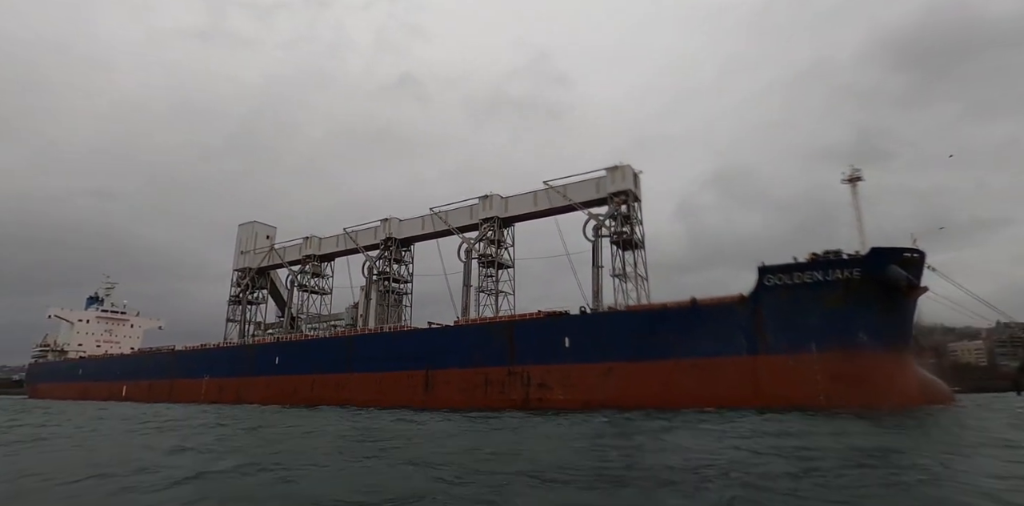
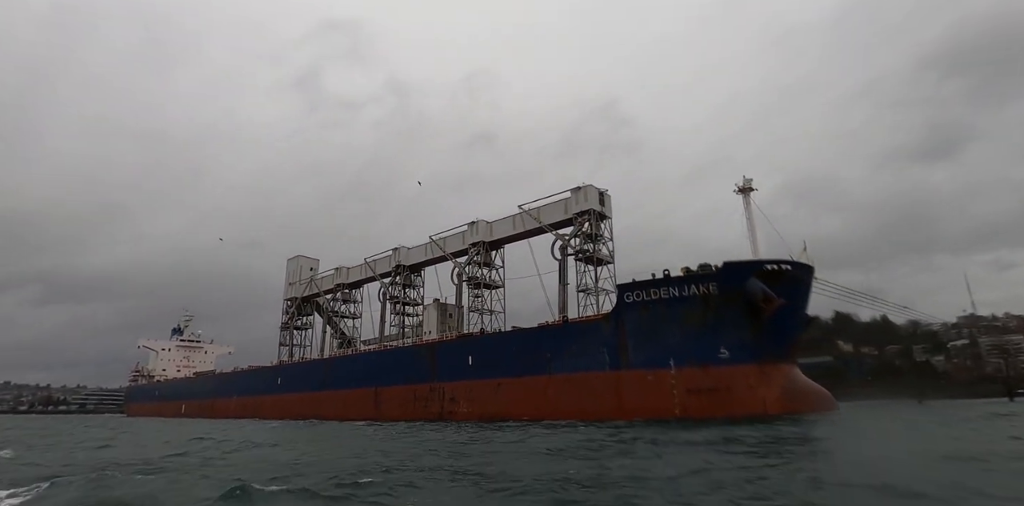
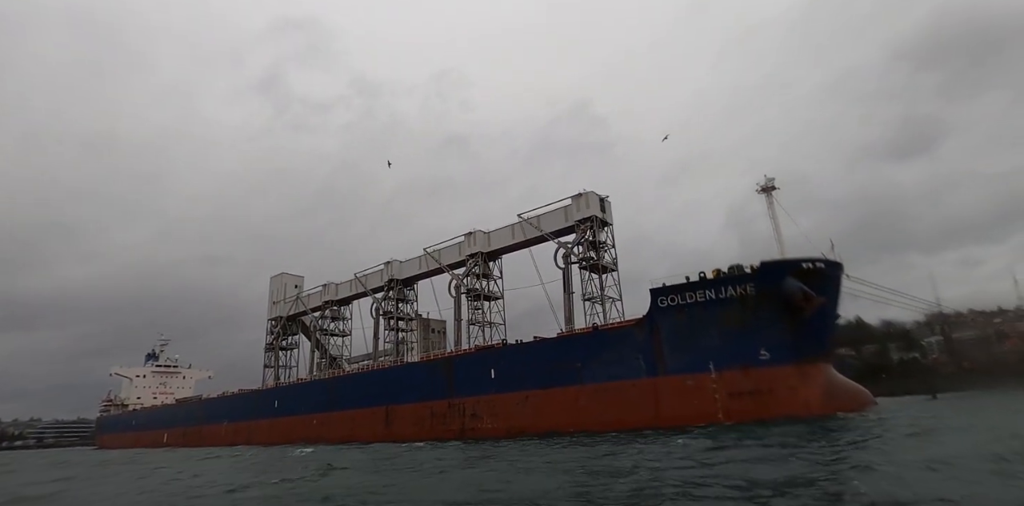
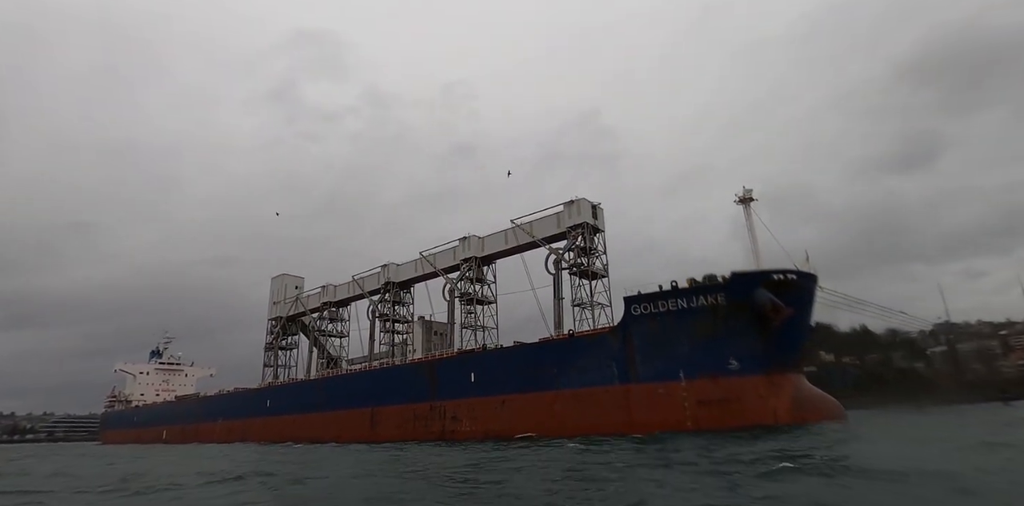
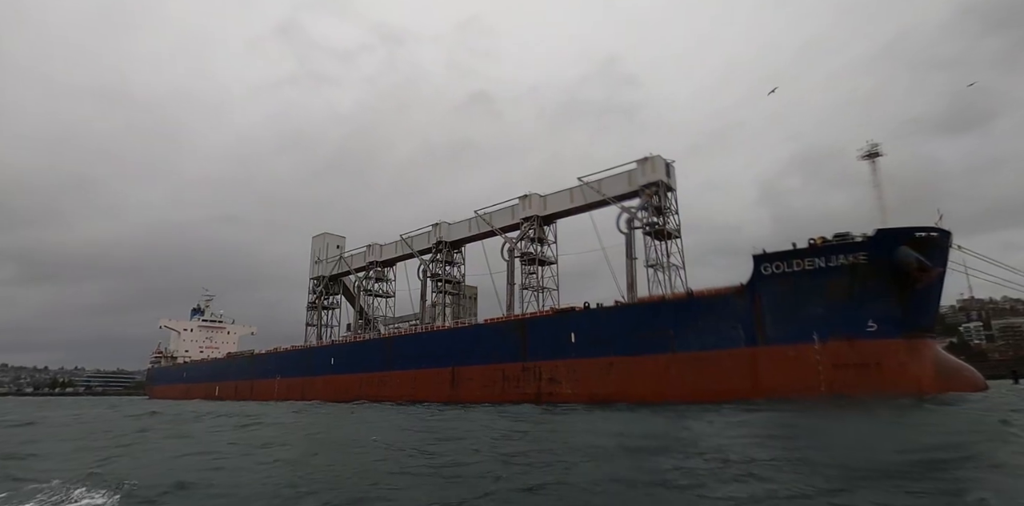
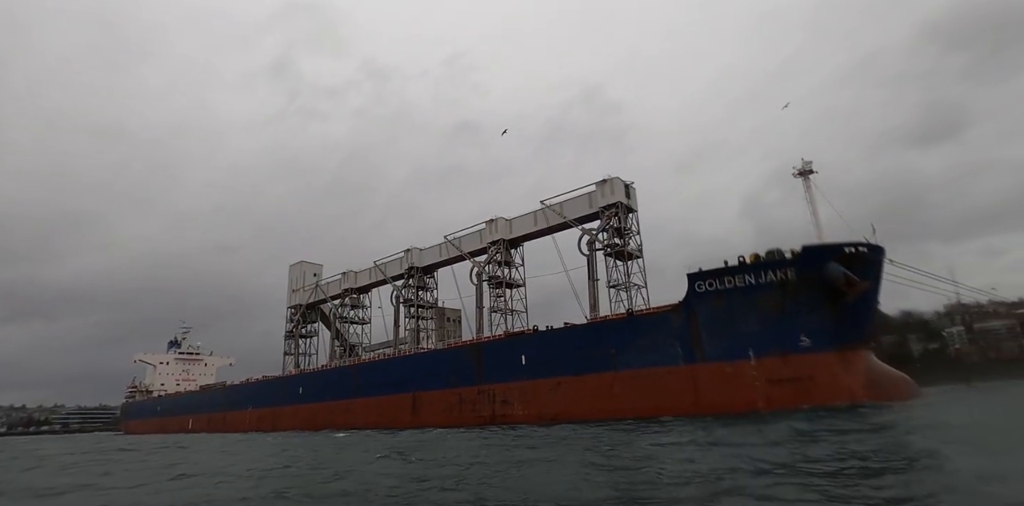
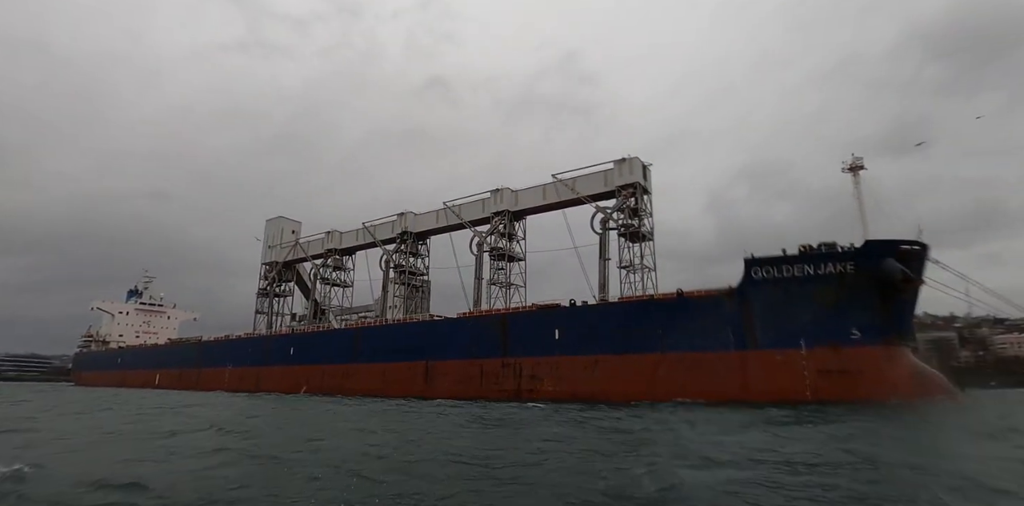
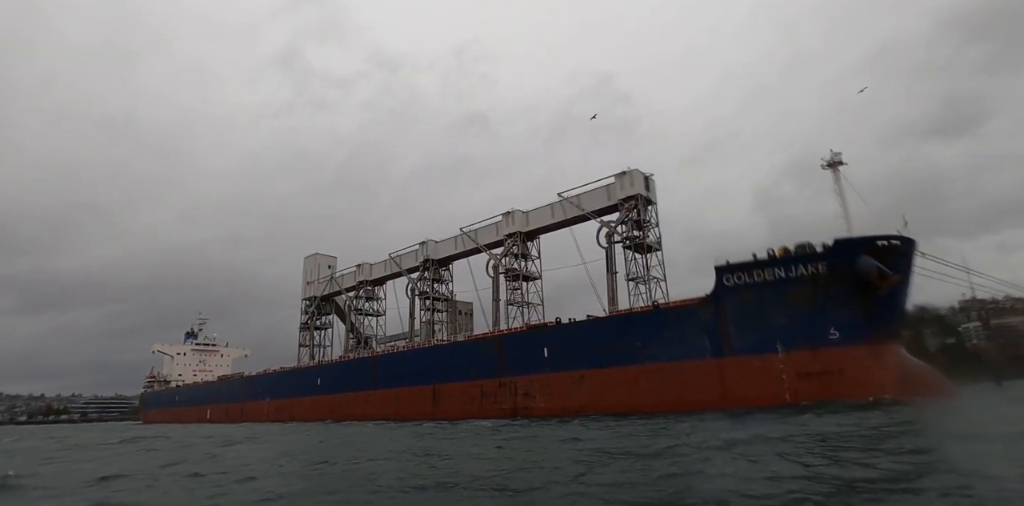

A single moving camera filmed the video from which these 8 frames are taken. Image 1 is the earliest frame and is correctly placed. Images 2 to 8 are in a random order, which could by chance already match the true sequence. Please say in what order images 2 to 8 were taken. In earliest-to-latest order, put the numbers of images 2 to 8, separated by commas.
7, 5, 8, 6, 3, 4, 2
